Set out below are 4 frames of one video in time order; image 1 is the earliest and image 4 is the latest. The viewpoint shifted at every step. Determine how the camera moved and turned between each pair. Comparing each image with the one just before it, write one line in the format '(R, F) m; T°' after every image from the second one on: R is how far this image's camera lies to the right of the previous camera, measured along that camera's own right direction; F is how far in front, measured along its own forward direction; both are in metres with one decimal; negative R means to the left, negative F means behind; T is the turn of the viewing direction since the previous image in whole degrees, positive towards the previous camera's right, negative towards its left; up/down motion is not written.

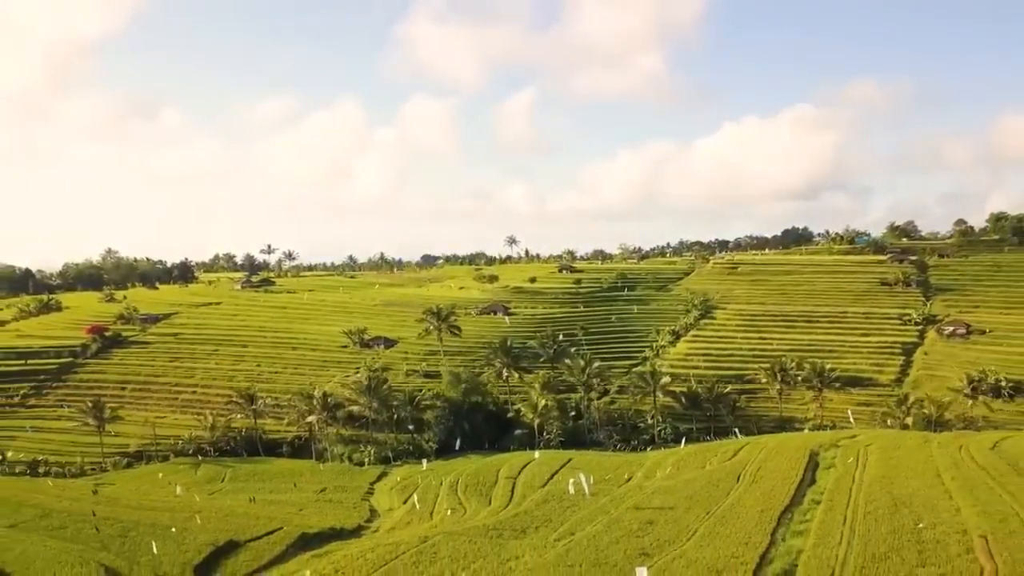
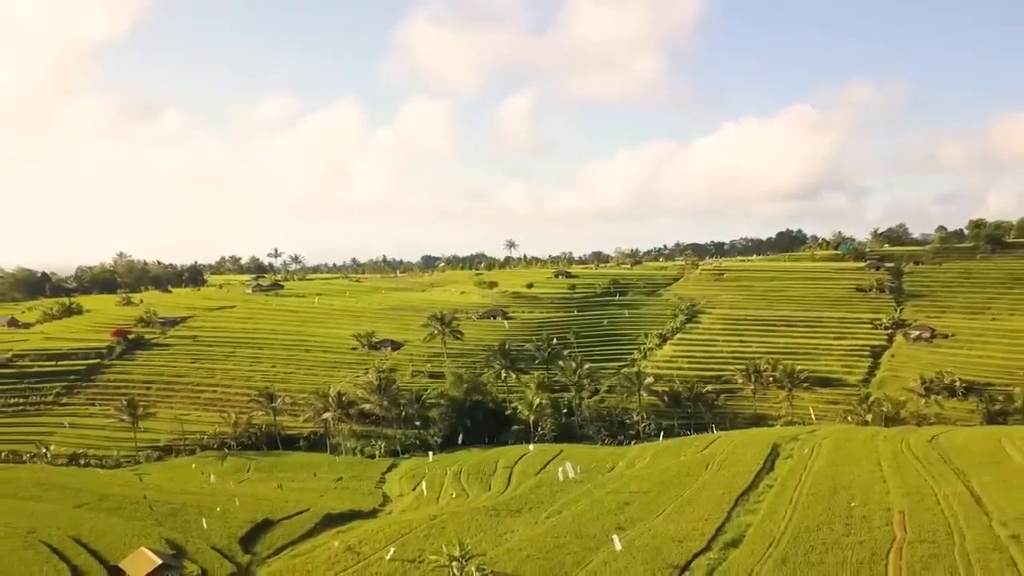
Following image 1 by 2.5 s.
(+0.3, -8.4) m; 0°
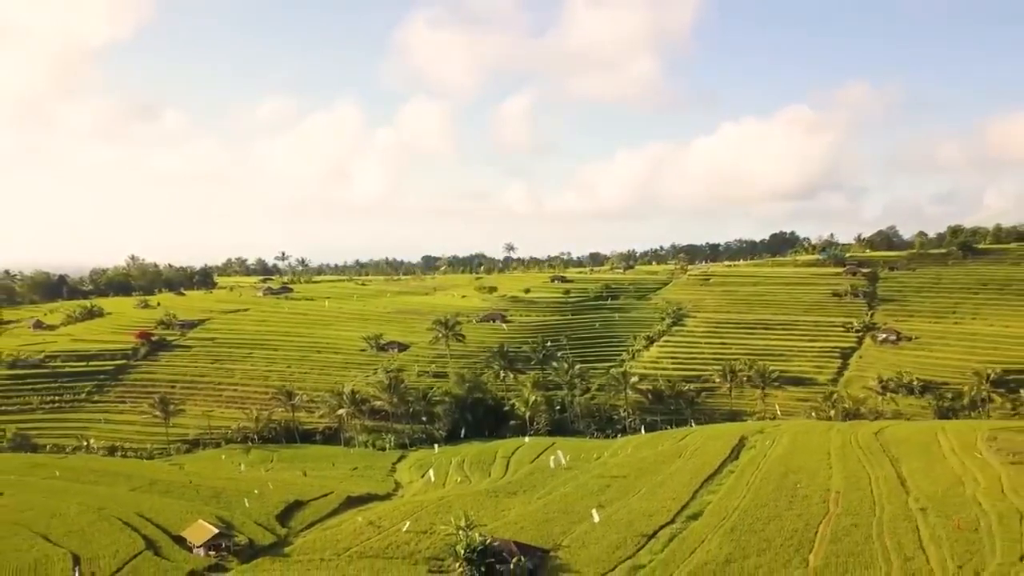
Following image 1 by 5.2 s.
(+0.2, -9.5) m; 0°
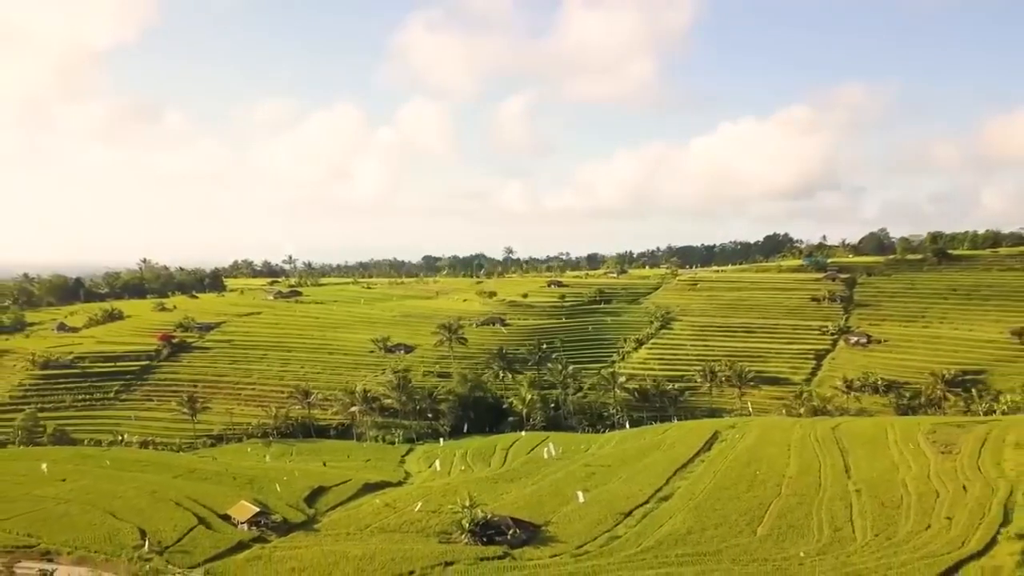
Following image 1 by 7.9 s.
(+0.2, -9.6) m; 0°
